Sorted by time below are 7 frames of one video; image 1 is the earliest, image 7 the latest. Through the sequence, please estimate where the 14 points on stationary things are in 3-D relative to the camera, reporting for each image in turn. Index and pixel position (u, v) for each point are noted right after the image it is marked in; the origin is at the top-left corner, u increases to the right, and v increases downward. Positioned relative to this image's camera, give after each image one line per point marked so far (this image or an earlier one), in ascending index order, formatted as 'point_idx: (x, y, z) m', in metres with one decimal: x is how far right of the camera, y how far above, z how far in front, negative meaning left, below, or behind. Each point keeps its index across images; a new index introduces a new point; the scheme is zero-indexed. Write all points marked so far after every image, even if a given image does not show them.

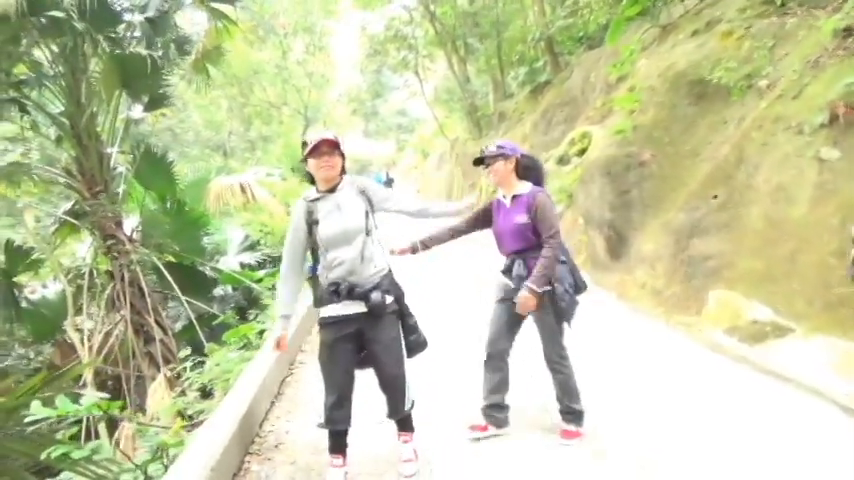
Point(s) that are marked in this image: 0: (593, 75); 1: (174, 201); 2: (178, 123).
0: (+3.6, +3.5, +13.5) m
1: (-3.6, +0.6, +9.2) m
2: (-7.3, +3.4, +18.7) m
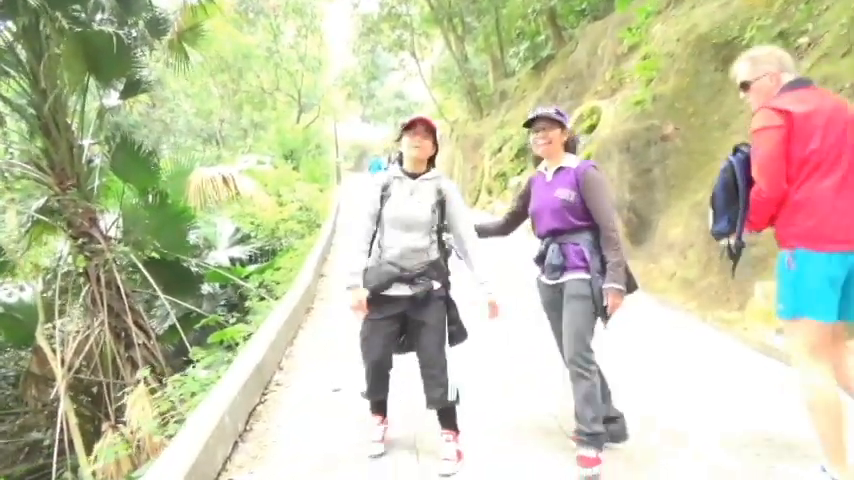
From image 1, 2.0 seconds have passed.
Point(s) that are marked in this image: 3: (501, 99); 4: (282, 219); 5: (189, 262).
0: (+3.5, +3.9, +12.7) m
1: (-3.6, +0.6, +8.5) m
2: (-7.3, +3.6, +18.0) m
3: (+2.3, +4.3, +19.4) m
4: (-3.1, +0.4, +13.4) m
5: (-3.3, -0.3, +8.8) m
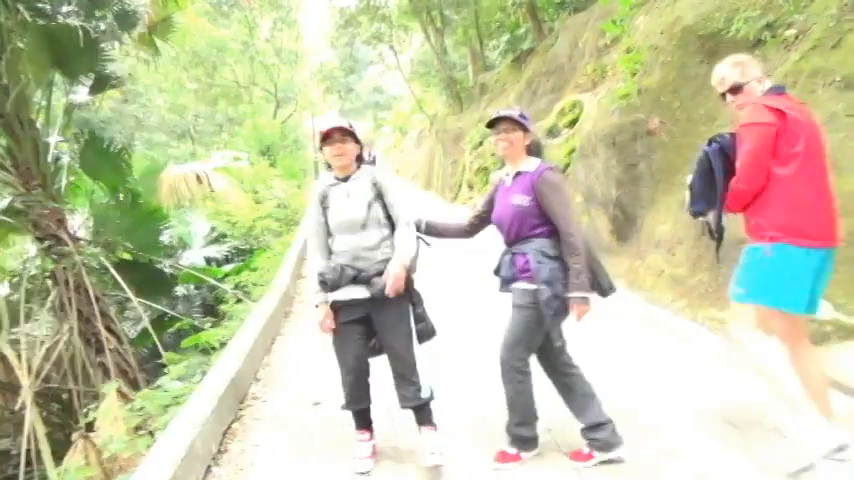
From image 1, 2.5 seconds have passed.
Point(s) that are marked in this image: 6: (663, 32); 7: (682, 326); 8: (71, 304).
0: (+3.1, +4.0, +12.6) m
1: (-3.9, +0.6, +8.2) m
2: (-7.9, +3.7, +17.5) m
3: (+1.6, +4.5, +19.2) m
4: (-3.5, +0.5, +13.1) m
5: (-3.6, -0.3, +8.5) m
6: (+3.0, +2.6, +8.0) m
7: (+2.3, -0.8, +5.7) m
8: (-4.3, -0.8, +7.7) m
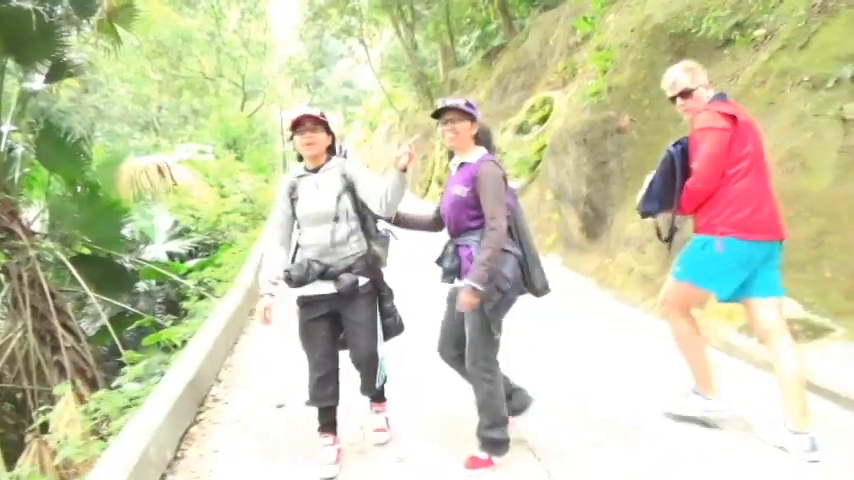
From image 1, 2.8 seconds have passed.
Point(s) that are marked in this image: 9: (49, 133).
0: (+2.5, +4.0, +12.6) m
1: (-4.2, +0.7, +7.9) m
2: (-8.7, +3.8, +17.0) m
3: (+0.7, +4.6, +19.1) m
4: (-4.1, +0.6, +12.8) m
5: (-4.0, -0.2, +8.3) m
6: (+2.6, +2.7, +8.0) m
7: (+2.0, -0.8, +5.7) m
8: (-4.7, -0.7, +7.3) m
9: (-4.7, +1.3, +7.8) m
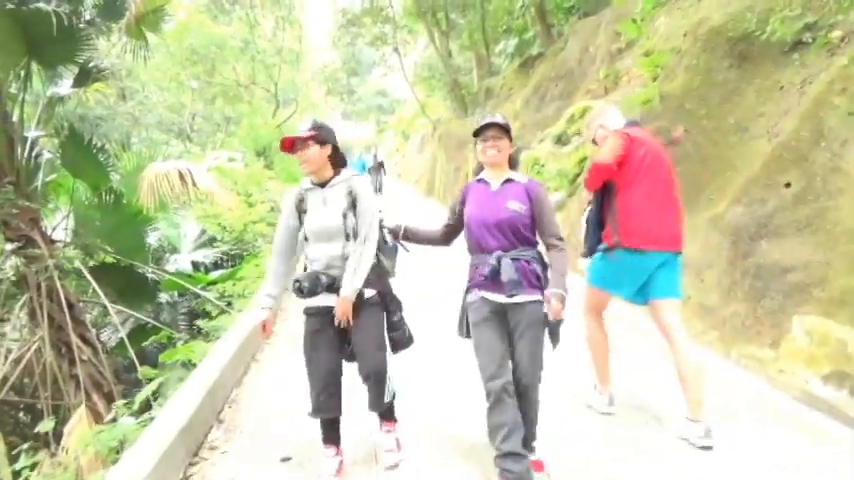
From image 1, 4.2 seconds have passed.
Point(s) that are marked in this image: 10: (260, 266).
0: (+3.2, +3.7, +12.0) m
1: (-3.9, +0.6, +7.6) m
2: (-7.8, +3.6, +17.0) m
3: (+1.8, +4.2, +18.7) m
4: (-3.5, +0.4, +12.6) m
5: (-3.6, -0.4, +8.0) m
6: (+3.1, +2.4, +7.5) m
7: (+2.3, -1.0, +5.1) m
8: (-4.4, -0.8, +7.1) m
9: (-4.3, +1.2, +7.6) m
10: (-2.6, -0.4, +10.0) m
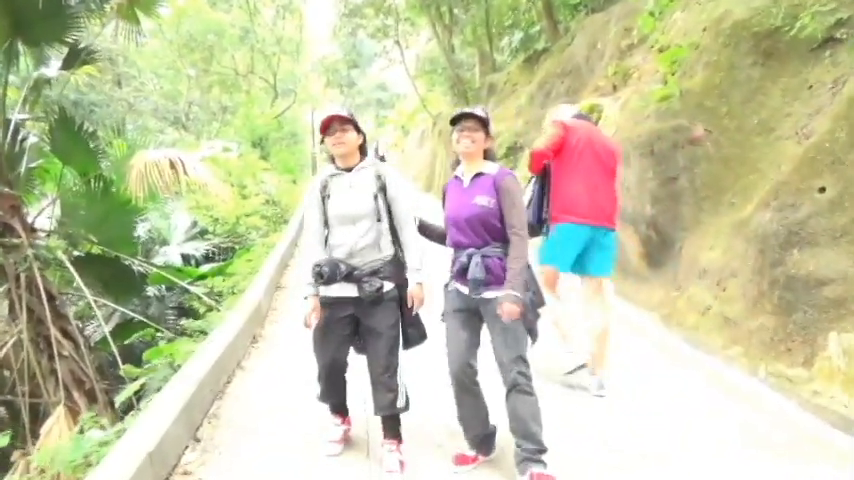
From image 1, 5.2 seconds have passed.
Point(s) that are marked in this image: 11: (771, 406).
0: (+3.2, +3.7, +11.7) m
1: (-3.8, +0.7, +7.2) m
2: (-7.8, +3.9, +16.6) m
3: (+1.8, +4.3, +18.3) m
4: (-3.5, +0.5, +12.2) m
5: (-3.6, -0.3, +7.6) m
6: (+3.1, +2.4, +7.1) m
7: (+2.3, -1.0, +4.8) m
8: (-4.4, -0.7, +6.7) m
9: (-4.2, +1.4, +7.2) m
10: (-2.7, -0.3, +9.7) m
11: (+2.3, -1.1, +4.3) m
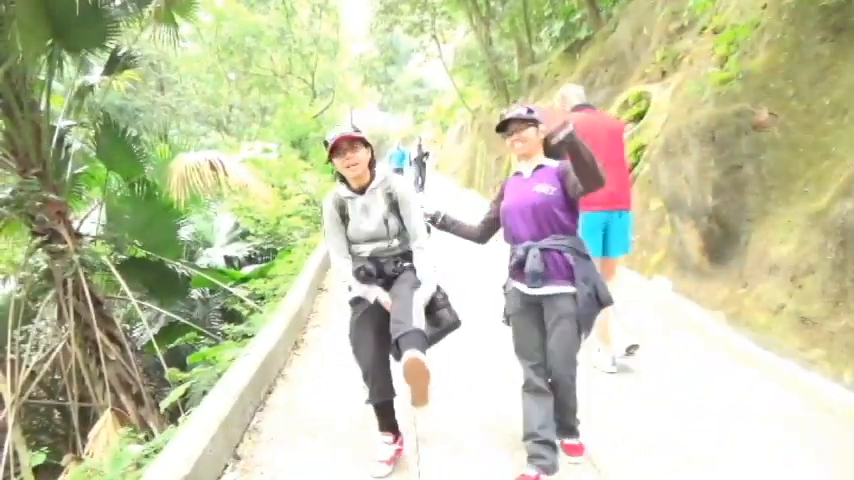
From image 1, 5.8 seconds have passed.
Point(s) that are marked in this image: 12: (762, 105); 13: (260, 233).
0: (+3.9, +3.8, +11.2) m
1: (-3.4, +0.7, +7.2) m
2: (-6.7, +3.9, +16.8) m
3: (+2.9, +4.4, +17.9) m
4: (-2.7, +0.5, +12.2) m
5: (-3.1, -0.3, +7.6) m
6: (+3.6, +2.5, +6.7) m
7: (+2.6, -1.0, +4.4) m
8: (-3.9, -0.7, +6.8) m
9: (-3.8, +1.3, +7.2) m
10: (-2.0, -0.3, +9.6) m
11: (+2.6, -1.1, +3.9) m
12: (+3.2, +1.3, +6.3) m
13: (-2.9, +0.1, +11.0) m
